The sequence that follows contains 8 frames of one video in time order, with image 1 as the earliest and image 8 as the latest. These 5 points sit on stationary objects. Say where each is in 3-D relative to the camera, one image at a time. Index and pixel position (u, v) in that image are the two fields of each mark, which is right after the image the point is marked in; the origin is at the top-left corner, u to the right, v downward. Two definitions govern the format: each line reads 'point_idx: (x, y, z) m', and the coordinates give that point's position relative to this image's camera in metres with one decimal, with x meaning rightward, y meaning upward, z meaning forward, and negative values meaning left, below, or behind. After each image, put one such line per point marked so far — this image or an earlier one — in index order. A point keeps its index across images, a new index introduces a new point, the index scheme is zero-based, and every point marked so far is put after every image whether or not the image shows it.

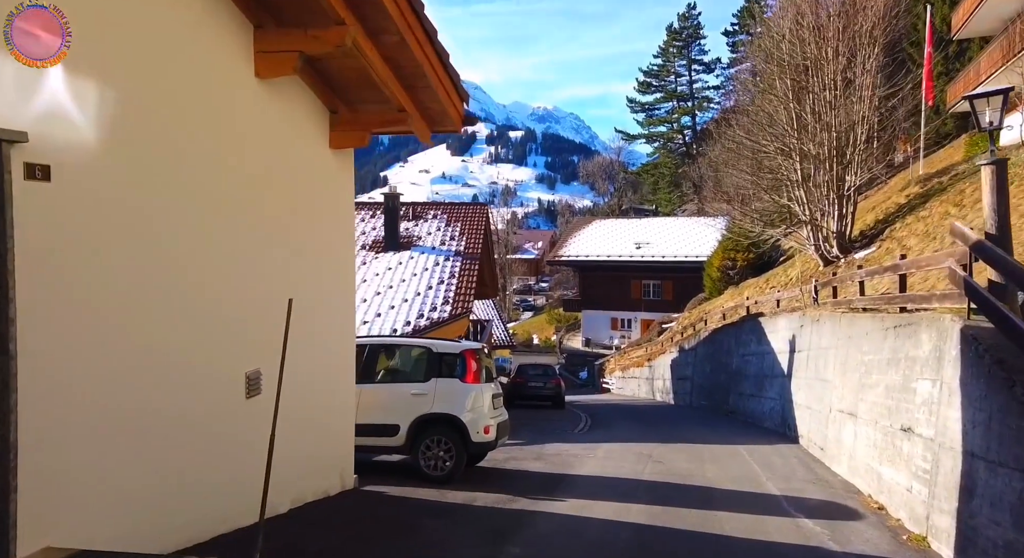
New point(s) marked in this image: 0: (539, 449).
0: (+0.4, -2.4, +12.6) m
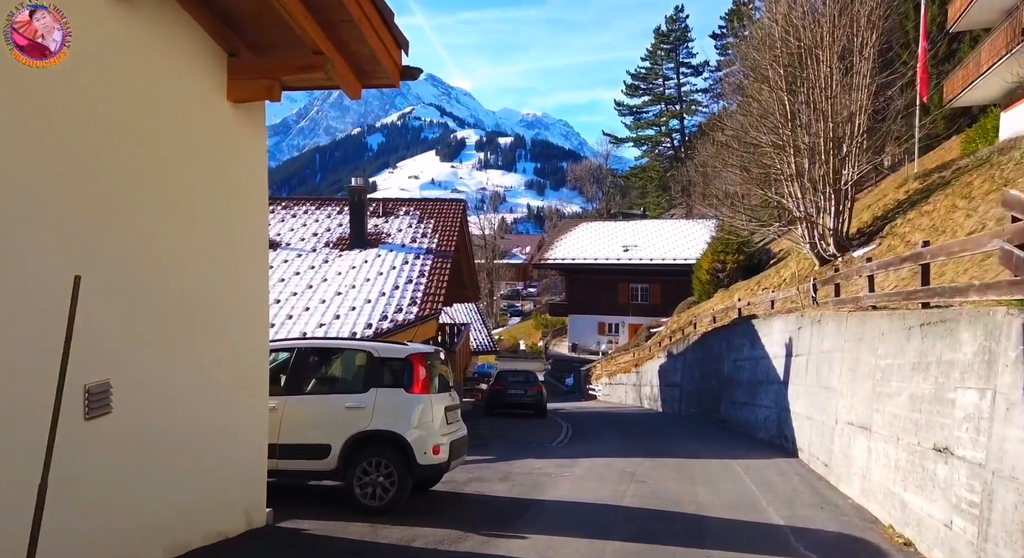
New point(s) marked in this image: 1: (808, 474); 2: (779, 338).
0: (0.0, -2.4, +11.2) m
1: (+3.8, -2.5, +11.5) m
2: (+5.0, -1.1, +16.7) m
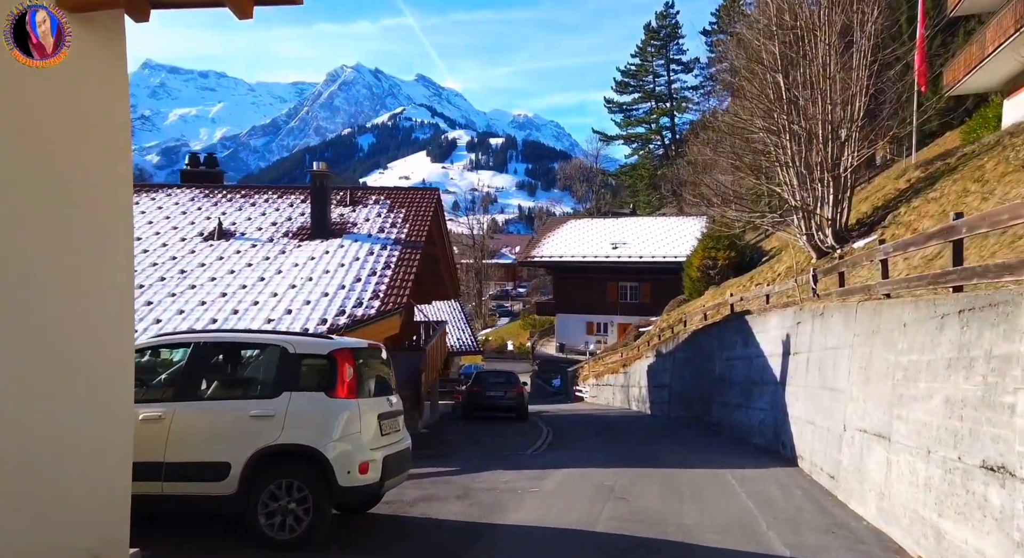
0: (-0.5, -2.2, +9.8) m
1: (+3.4, -2.4, +10.2) m
2: (+4.5, -1.0, +15.4) m
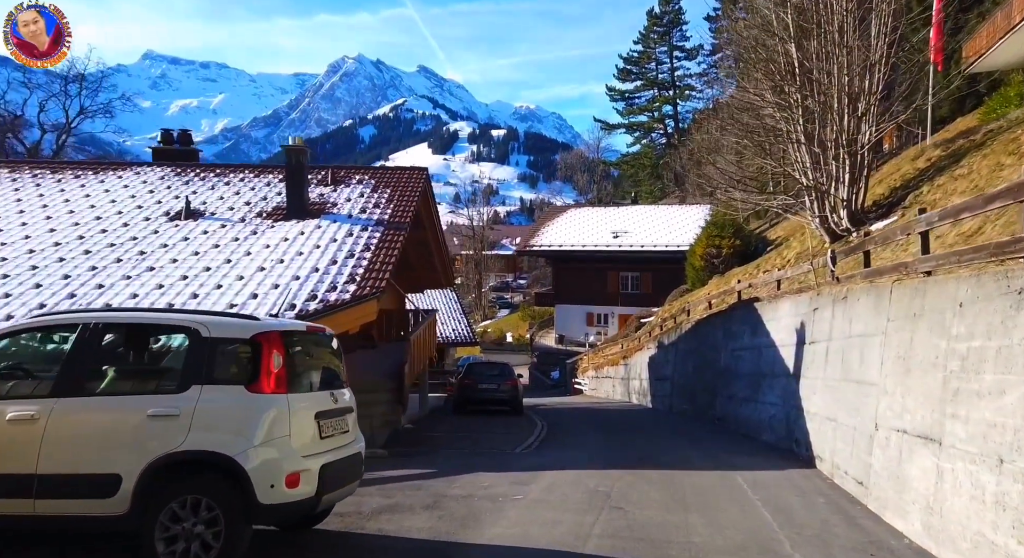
0: (-0.6, -2.0, +8.5) m
1: (+3.2, -2.1, +8.9) m
2: (+4.4, -0.7, +14.1) m
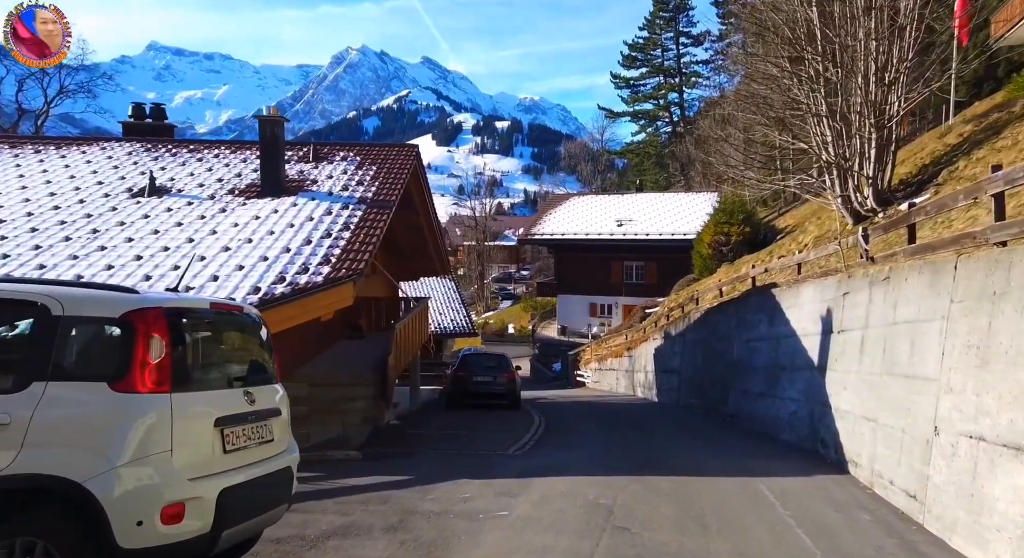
0: (-0.8, -1.8, +7.1) m
1: (+3.1, -1.9, +7.5) m
2: (+4.3, -0.5, +12.7) m
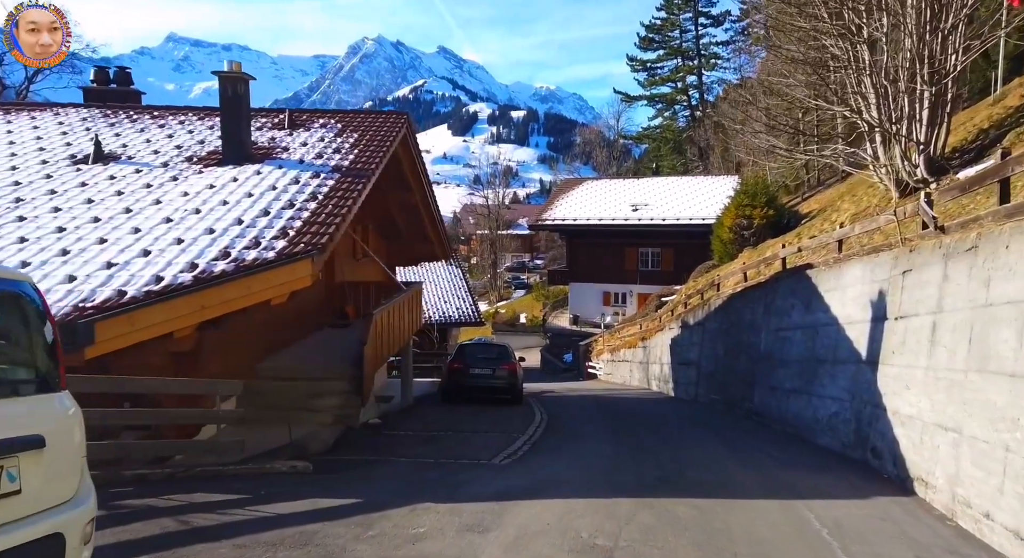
0: (-1.0, -1.6, +5.3) m
1: (+2.9, -1.7, +5.6) m
2: (+4.2, -0.2, +10.7) m
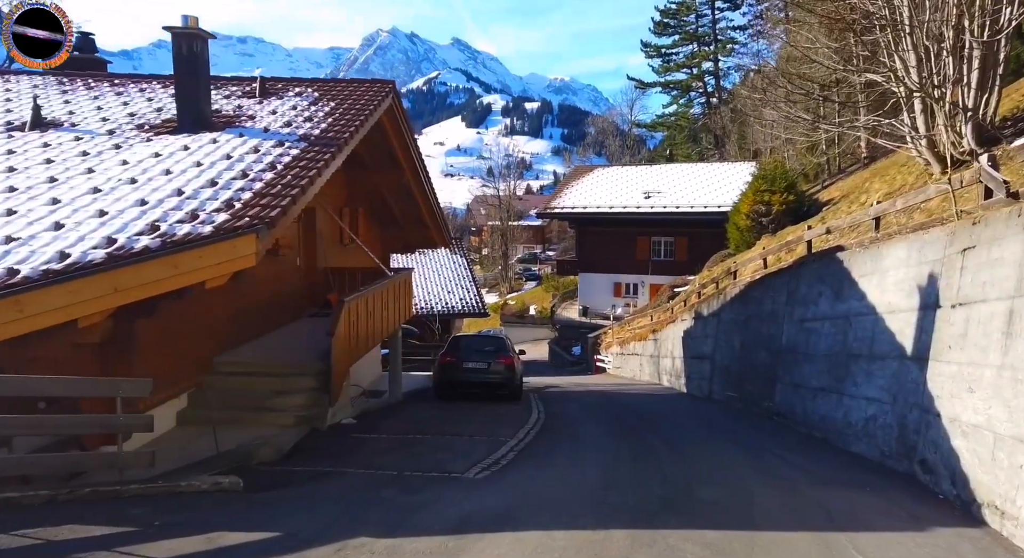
0: (-1.2, -1.4, +3.8) m
1: (+2.7, -1.6, +4.1) m
2: (+4.0, 0.0, +9.1) m
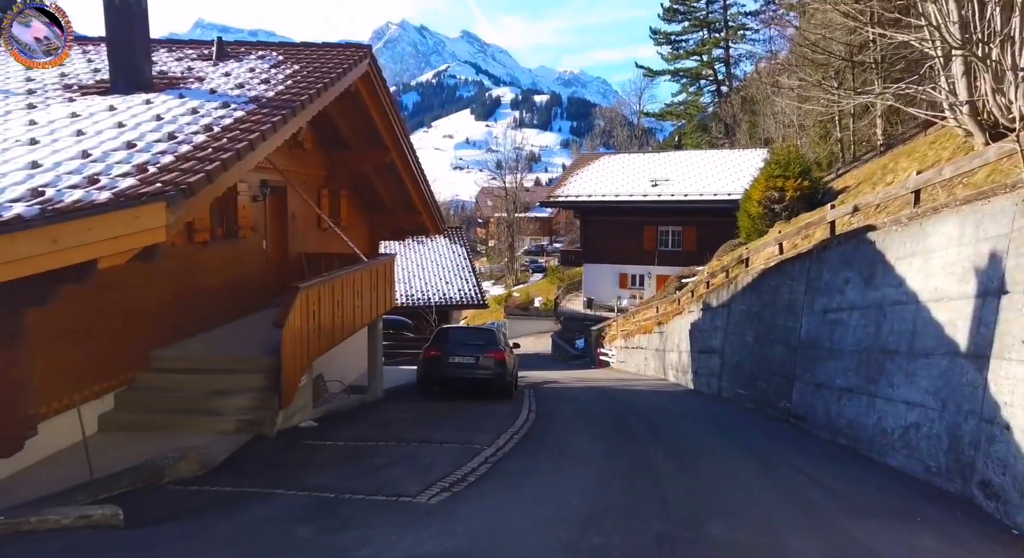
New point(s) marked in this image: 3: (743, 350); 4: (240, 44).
0: (-1.5, -1.3, +2.3) m
1: (+2.4, -1.4, +2.5) m
2: (+3.8, +0.2, +7.6) m
3: (+4.1, -1.2, +15.5) m
4: (-4.1, +3.6, +13.6) m
